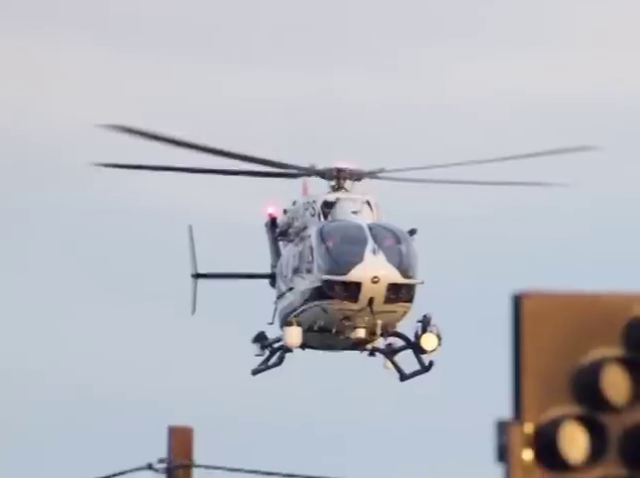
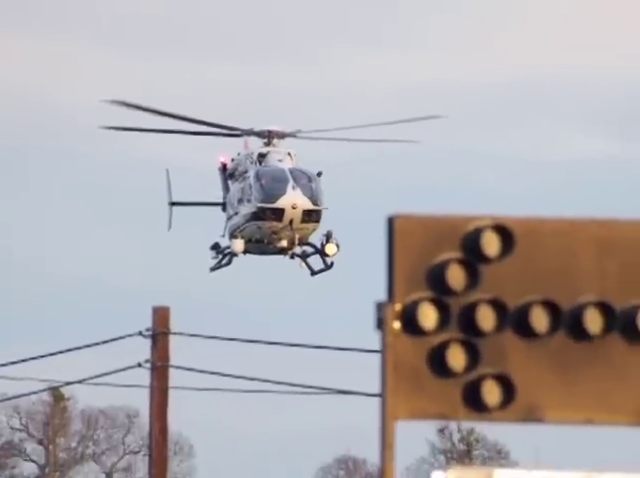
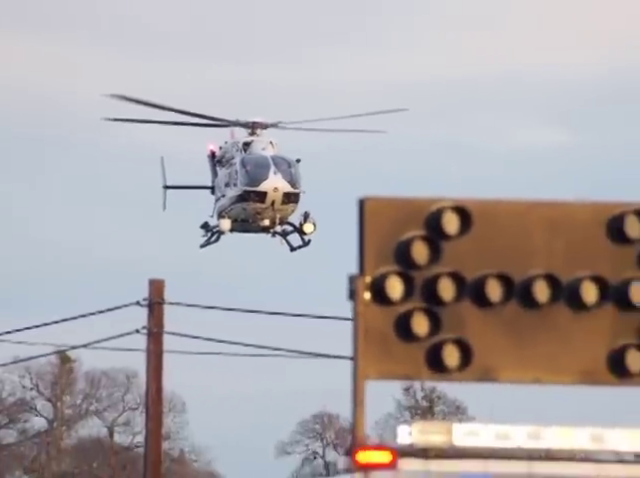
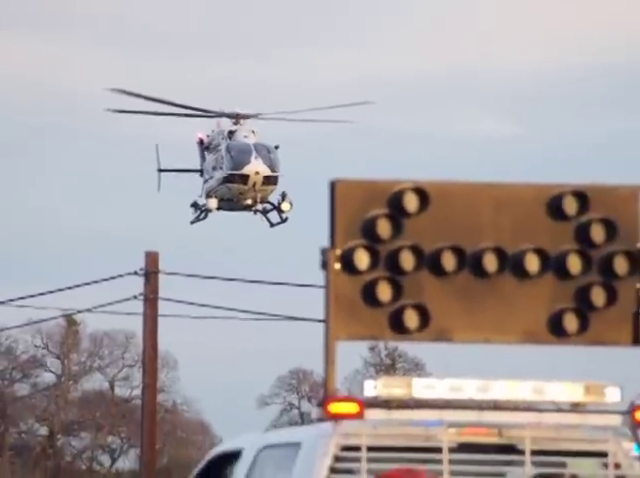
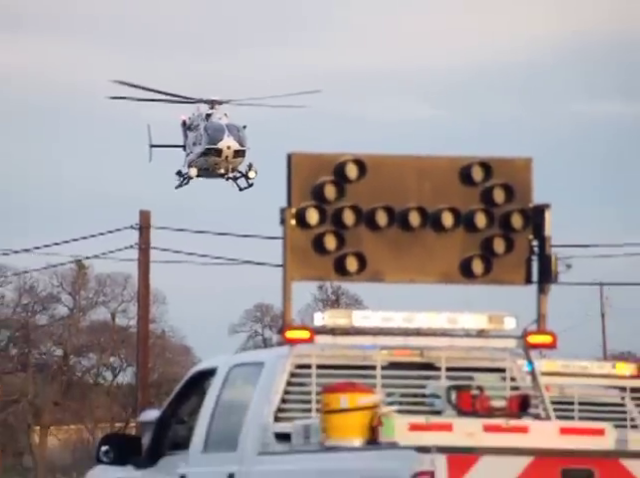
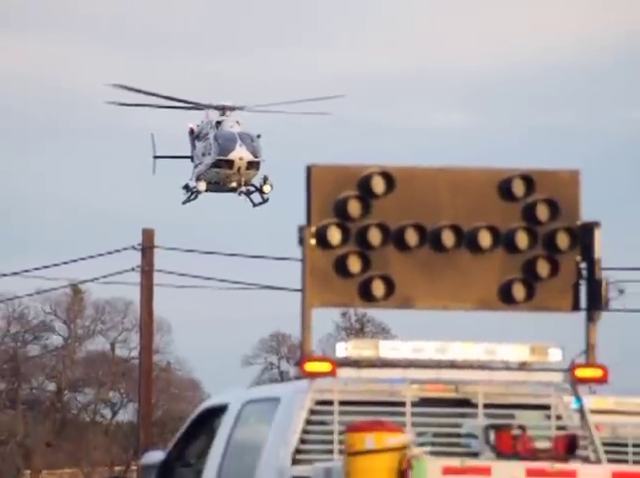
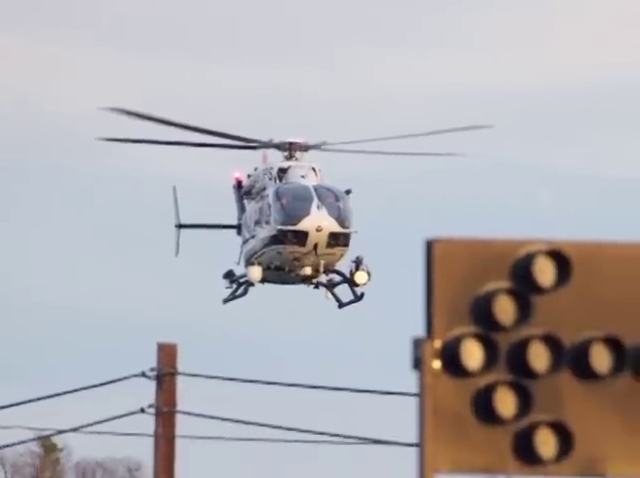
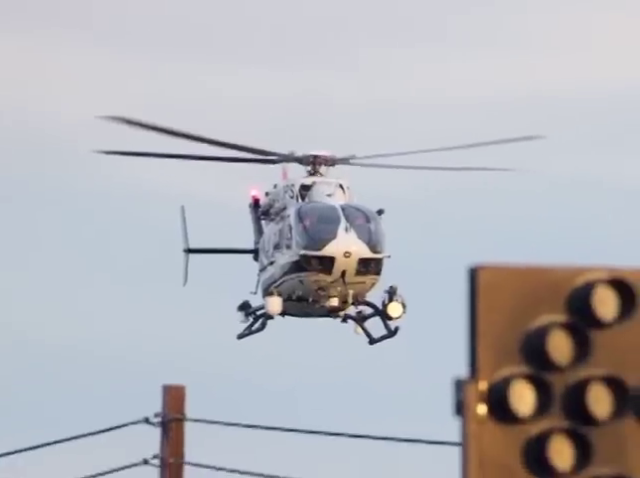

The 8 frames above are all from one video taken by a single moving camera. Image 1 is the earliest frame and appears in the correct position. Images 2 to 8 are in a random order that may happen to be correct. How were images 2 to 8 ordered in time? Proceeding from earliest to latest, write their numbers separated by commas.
8, 7, 2, 3, 4, 6, 5
